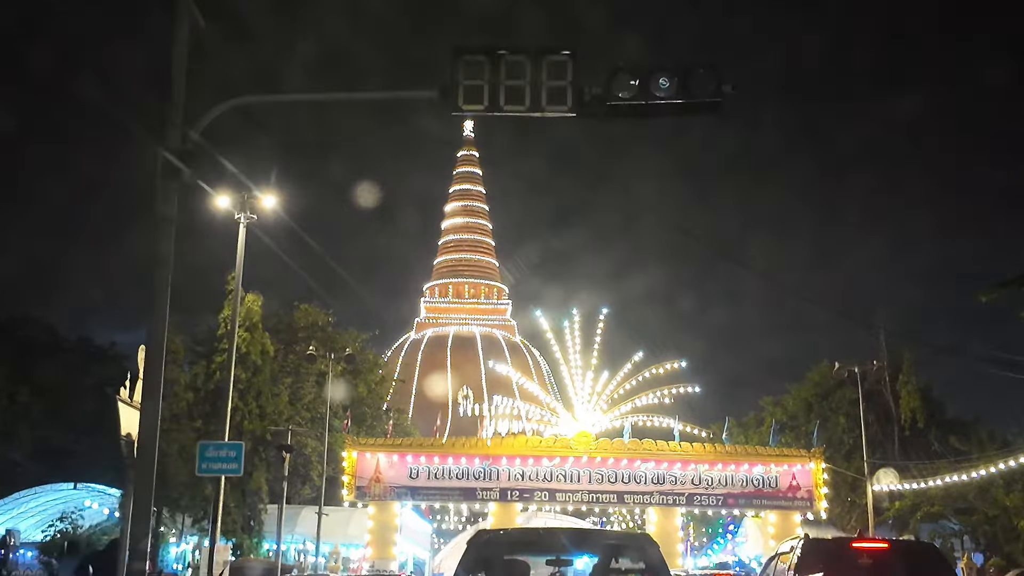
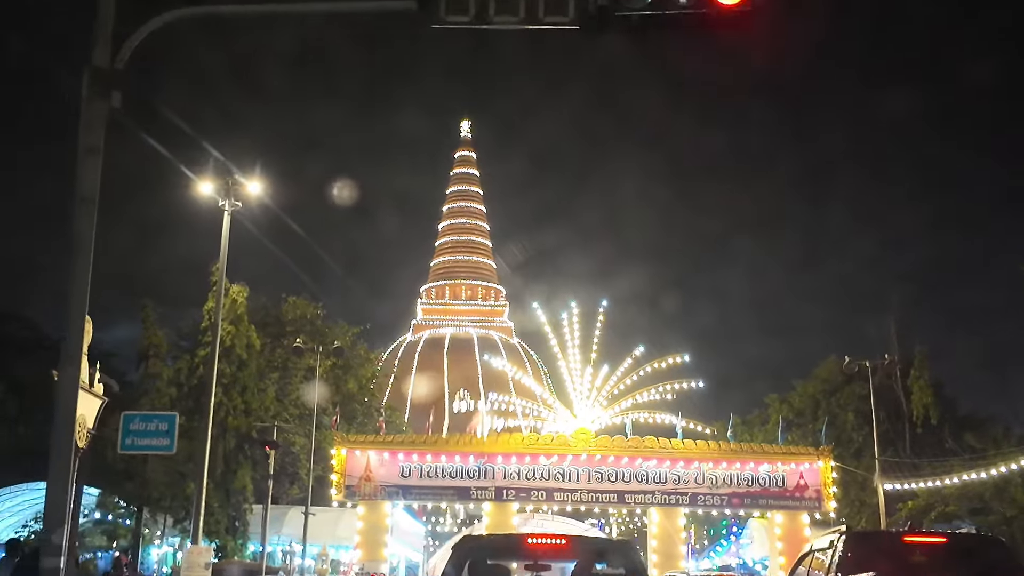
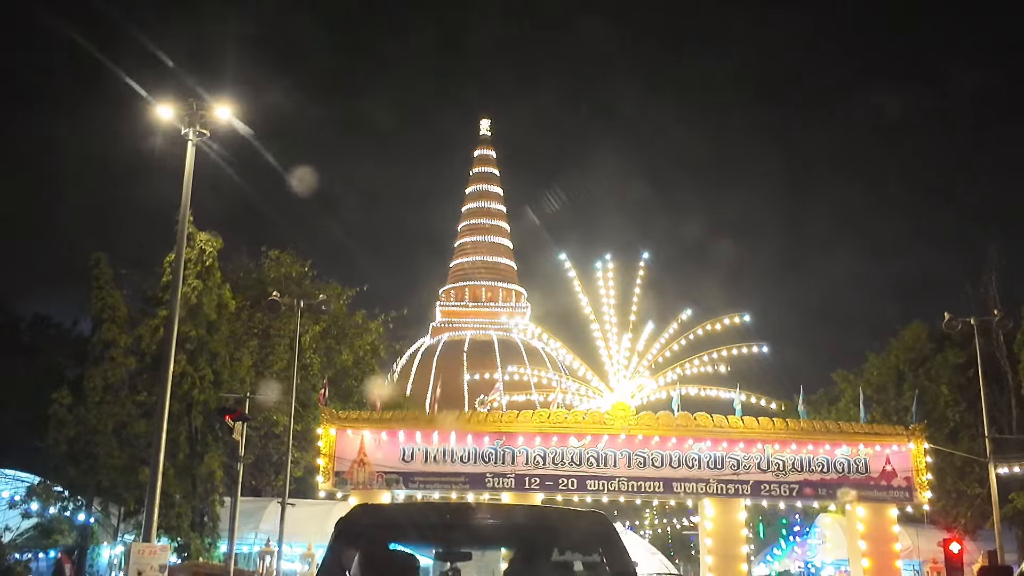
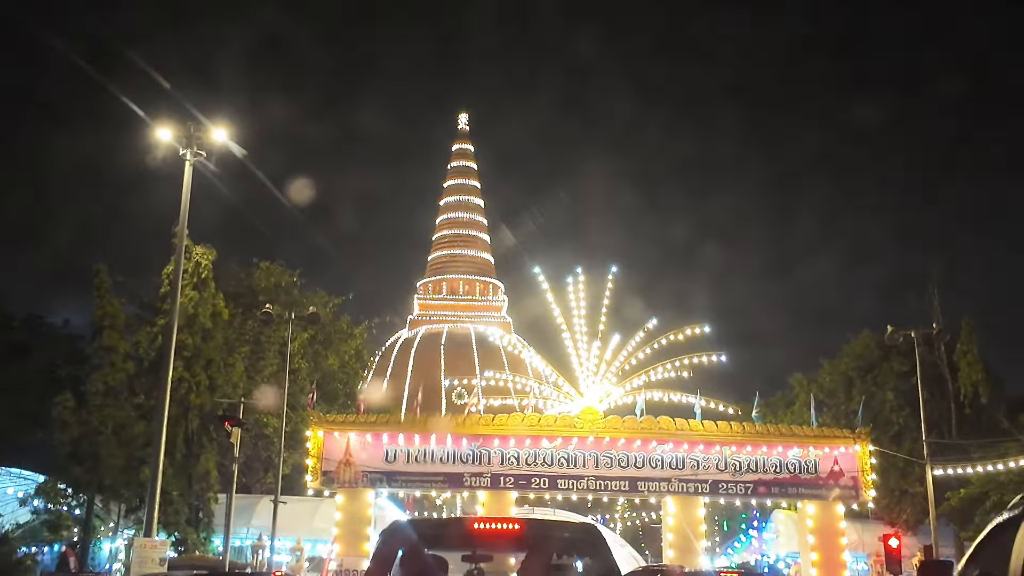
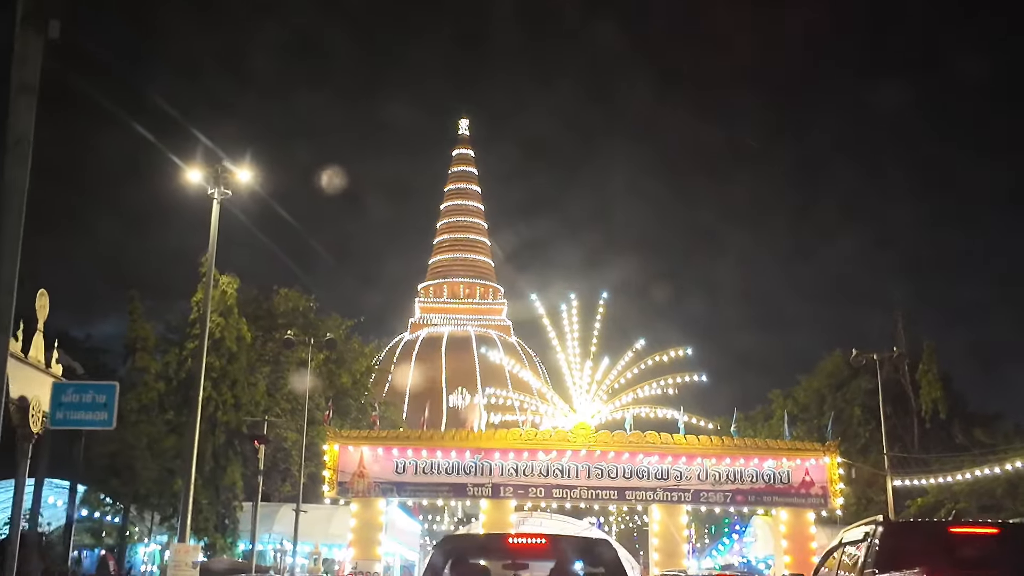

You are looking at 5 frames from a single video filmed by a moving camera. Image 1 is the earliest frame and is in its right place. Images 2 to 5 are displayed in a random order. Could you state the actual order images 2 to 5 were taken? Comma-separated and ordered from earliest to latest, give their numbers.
2, 5, 4, 3
